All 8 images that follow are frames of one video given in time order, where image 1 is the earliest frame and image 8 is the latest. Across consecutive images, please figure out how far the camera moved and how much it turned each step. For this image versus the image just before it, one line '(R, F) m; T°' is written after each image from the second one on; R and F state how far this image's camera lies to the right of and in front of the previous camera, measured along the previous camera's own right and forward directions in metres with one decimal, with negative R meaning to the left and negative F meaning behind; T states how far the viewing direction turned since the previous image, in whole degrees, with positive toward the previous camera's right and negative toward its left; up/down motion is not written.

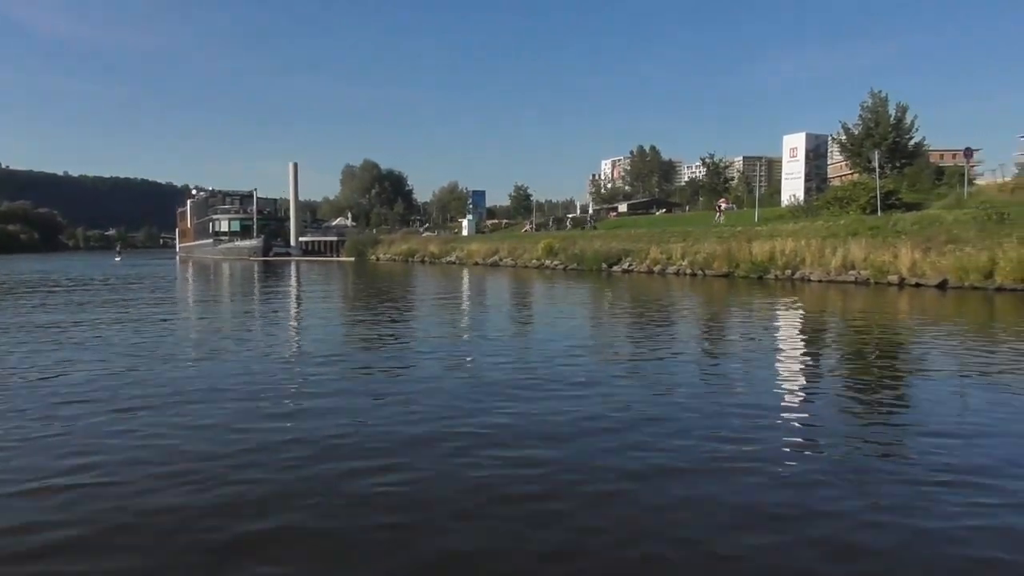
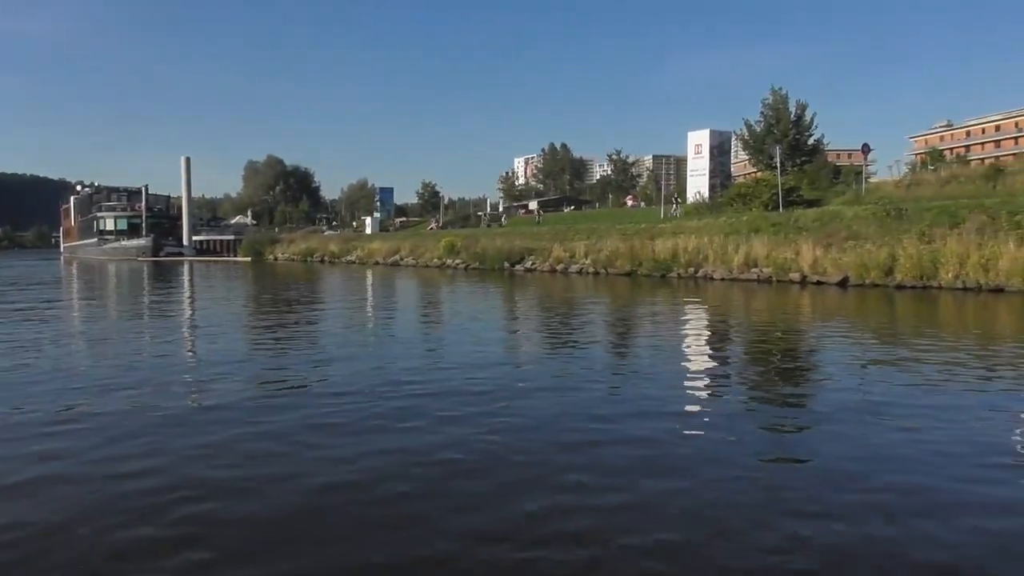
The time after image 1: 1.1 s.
(+0.8, +1.7) m; +6°
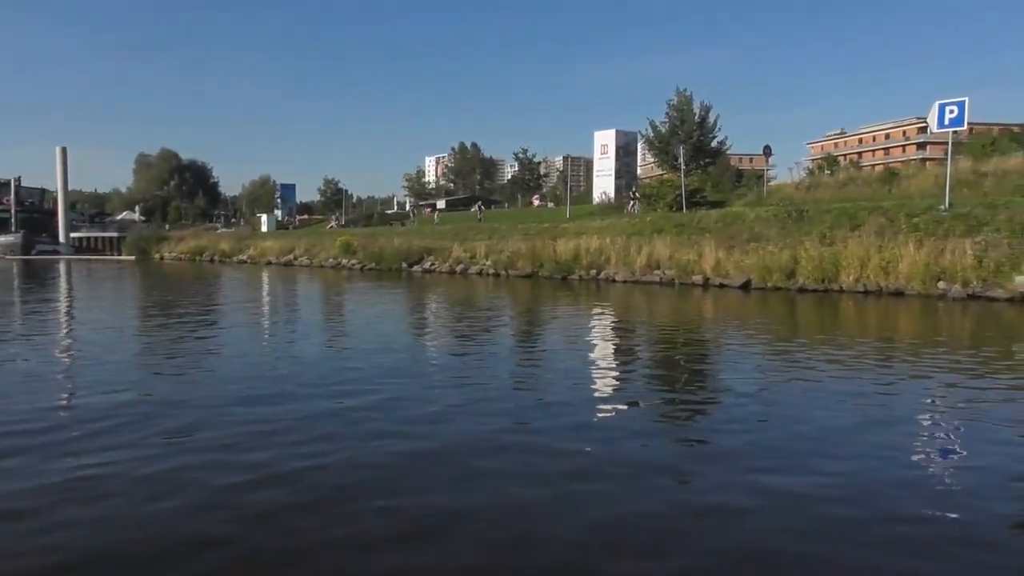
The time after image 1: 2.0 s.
(+0.6, +1.6) m; +6°
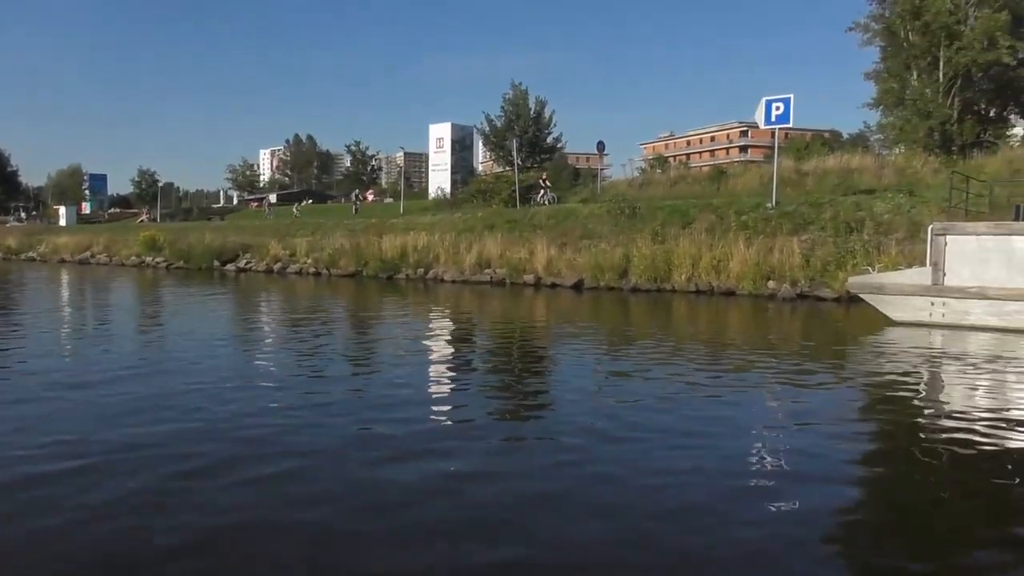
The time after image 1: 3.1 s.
(+0.7, +1.9) m; +11°
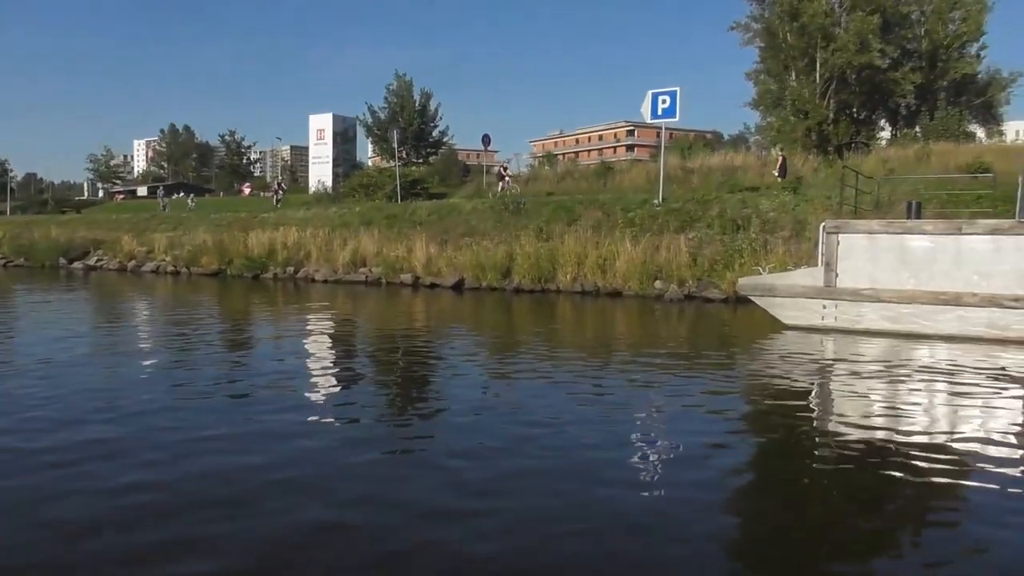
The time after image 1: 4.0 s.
(+0.4, +1.4) m; +8°
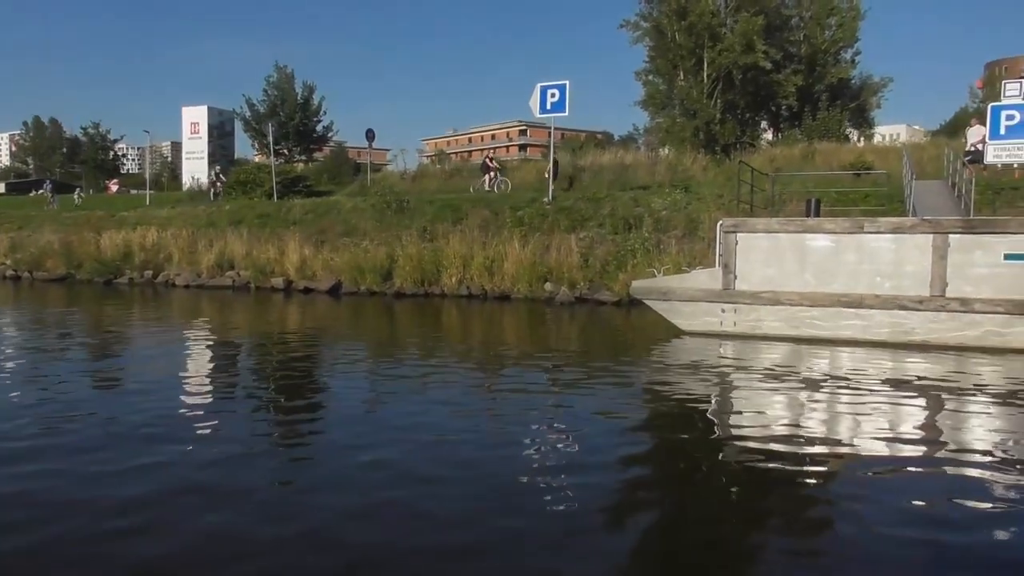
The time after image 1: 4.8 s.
(+0.3, +1.3) m; +7°
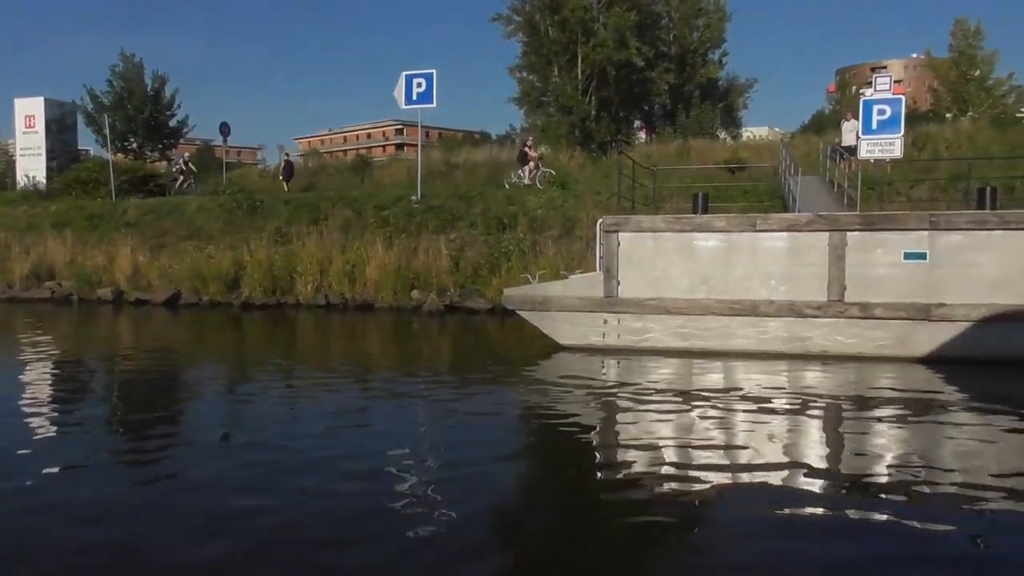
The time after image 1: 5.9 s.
(+0.3, +1.5) m; +8°
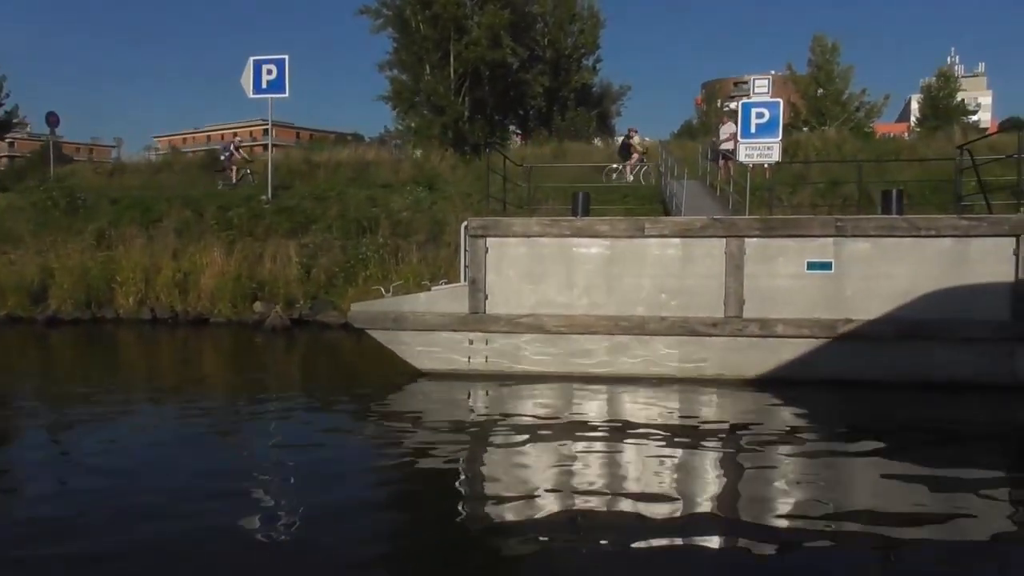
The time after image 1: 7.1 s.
(+0.3, +1.5) m; +8°
